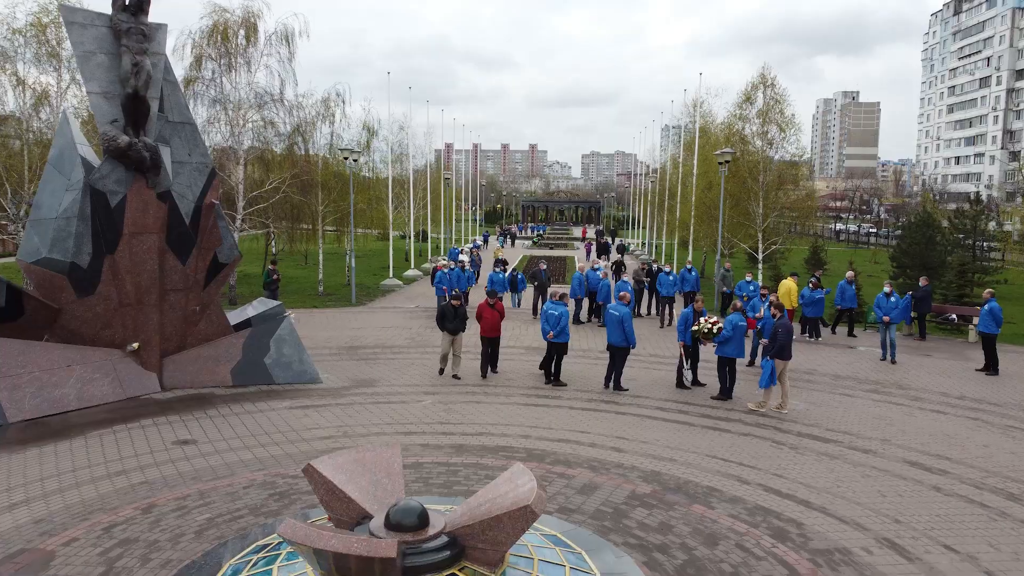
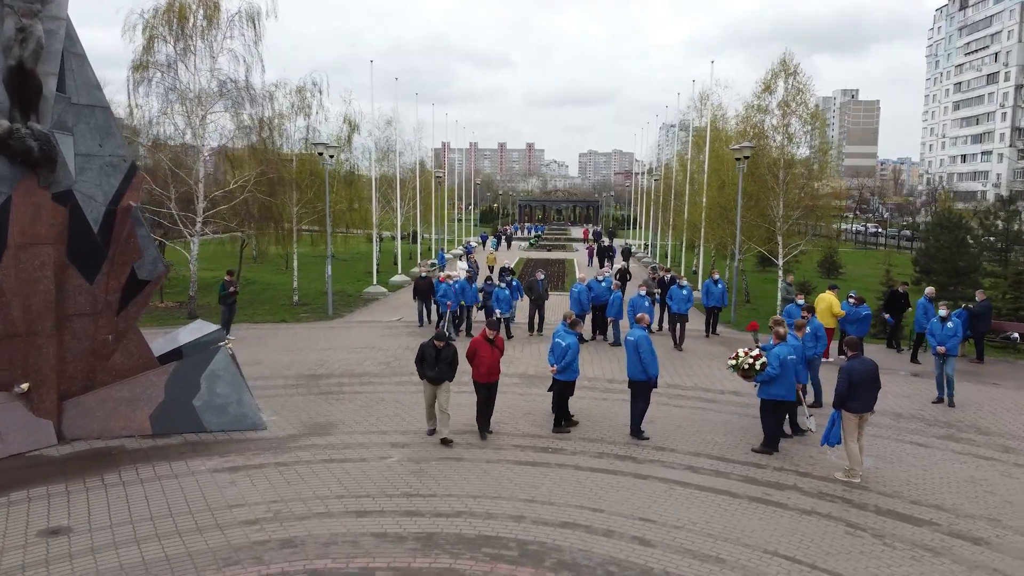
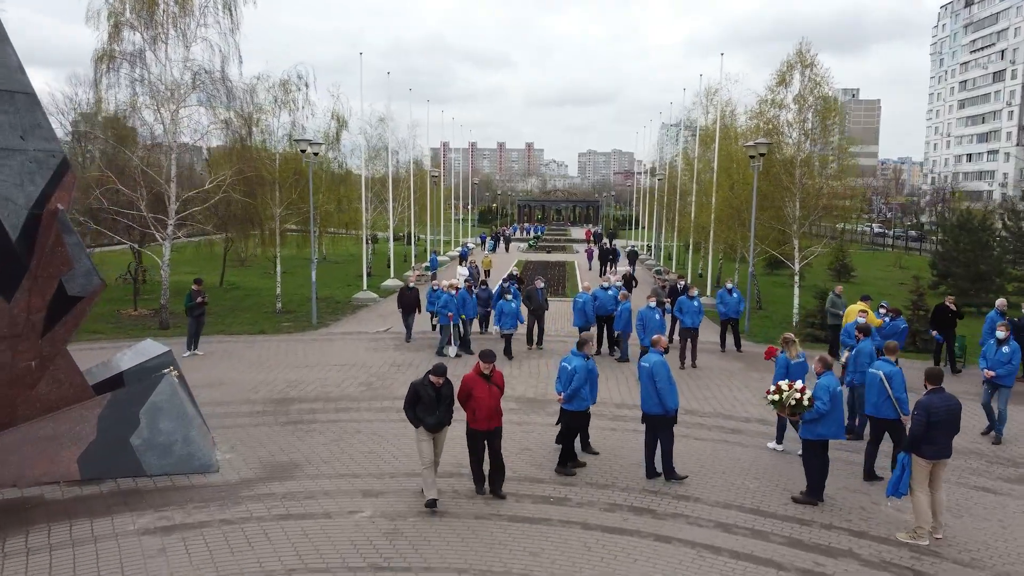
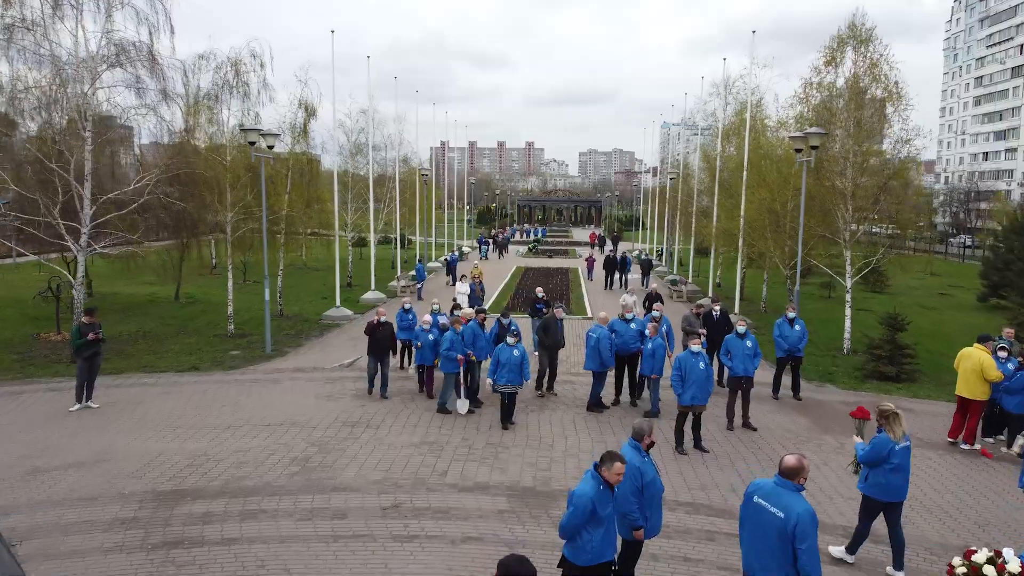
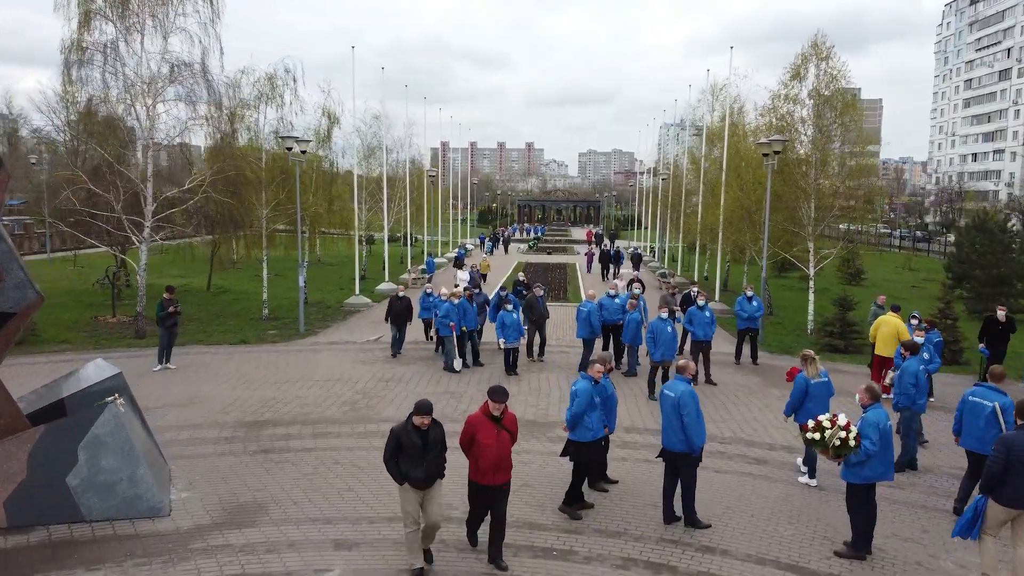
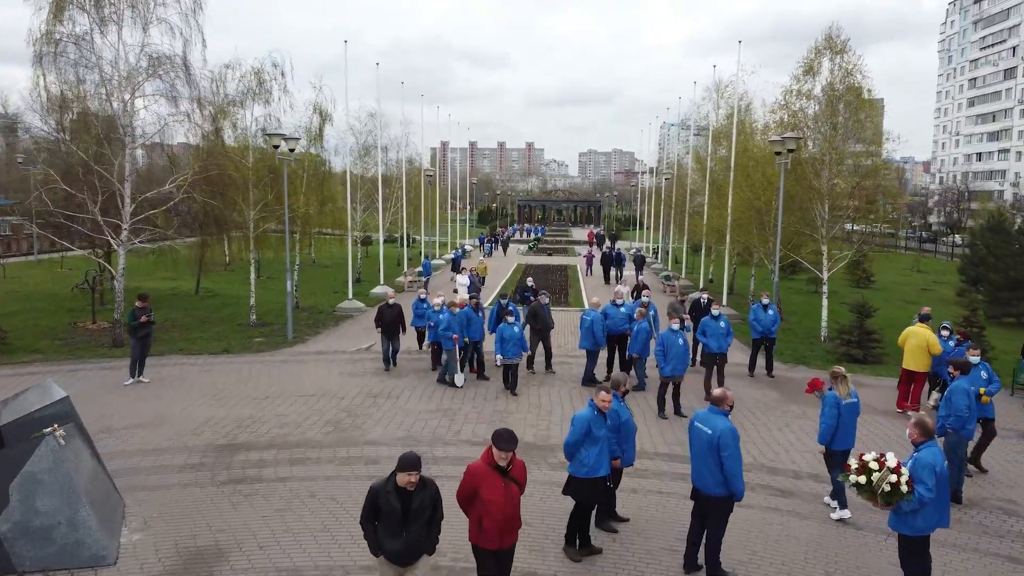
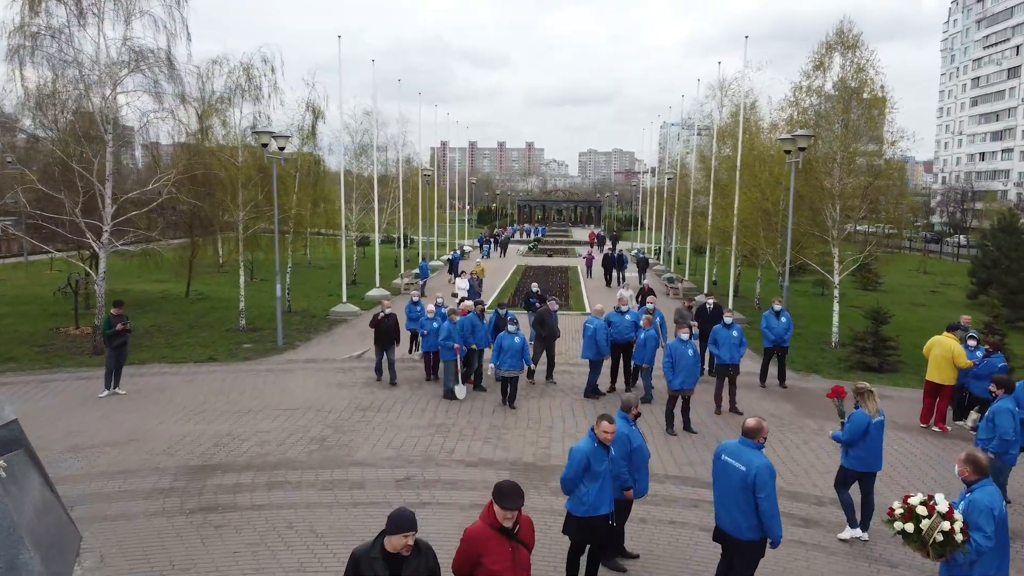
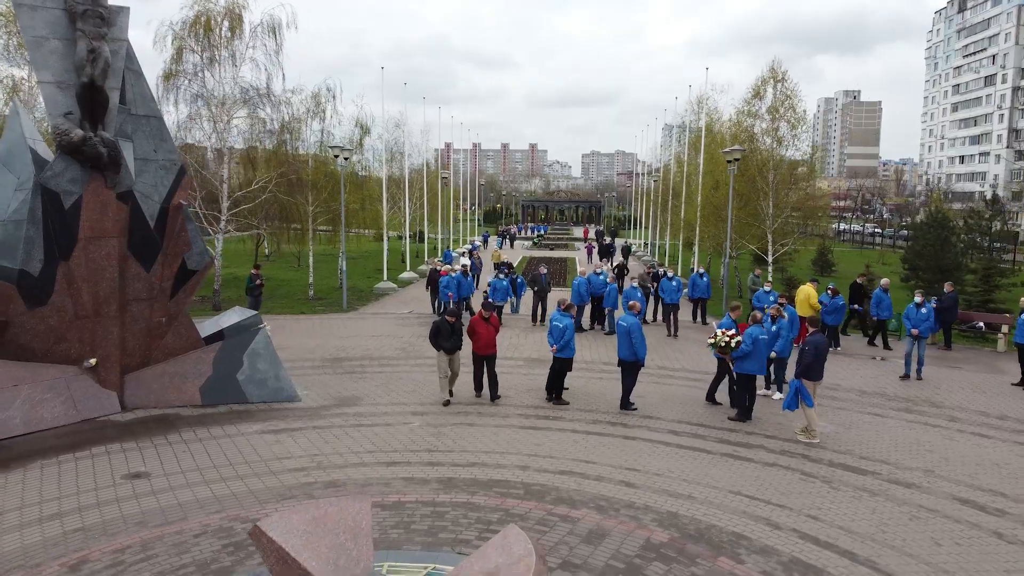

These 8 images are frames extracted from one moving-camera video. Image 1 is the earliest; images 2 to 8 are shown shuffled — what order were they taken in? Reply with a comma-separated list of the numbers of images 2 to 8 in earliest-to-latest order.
8, 2, 3, 5, 6, 7, 4
